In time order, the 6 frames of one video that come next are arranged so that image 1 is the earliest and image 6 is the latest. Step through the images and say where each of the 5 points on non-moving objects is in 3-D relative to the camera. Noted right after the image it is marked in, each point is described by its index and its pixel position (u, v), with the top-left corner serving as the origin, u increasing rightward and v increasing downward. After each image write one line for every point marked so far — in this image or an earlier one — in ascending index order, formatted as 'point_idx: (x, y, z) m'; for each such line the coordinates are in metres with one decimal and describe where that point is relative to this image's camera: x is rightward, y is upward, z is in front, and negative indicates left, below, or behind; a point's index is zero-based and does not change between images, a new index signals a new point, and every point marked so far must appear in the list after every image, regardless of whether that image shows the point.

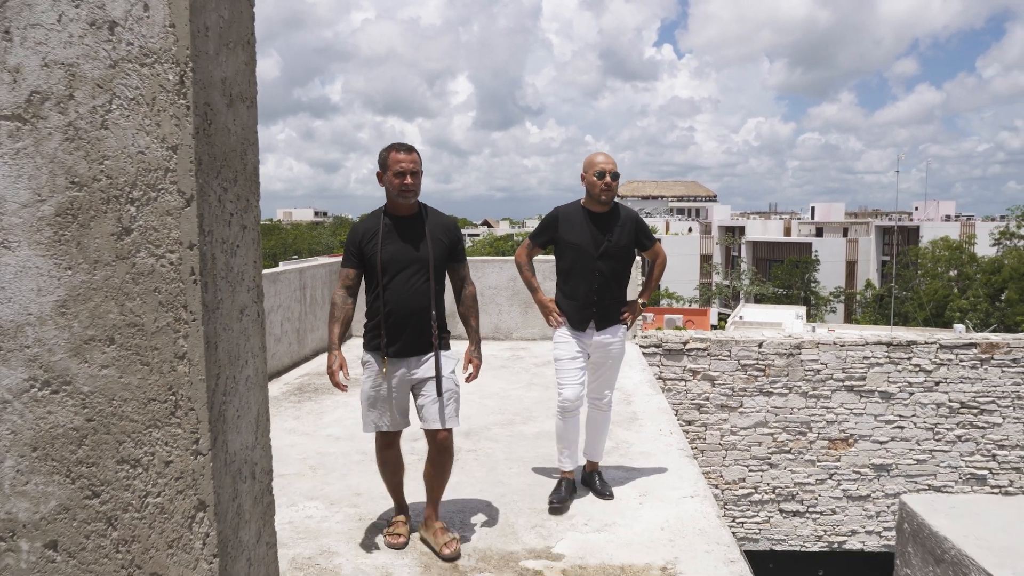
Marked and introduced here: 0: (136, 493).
0: (-0.5, -0.3, +1.1) m
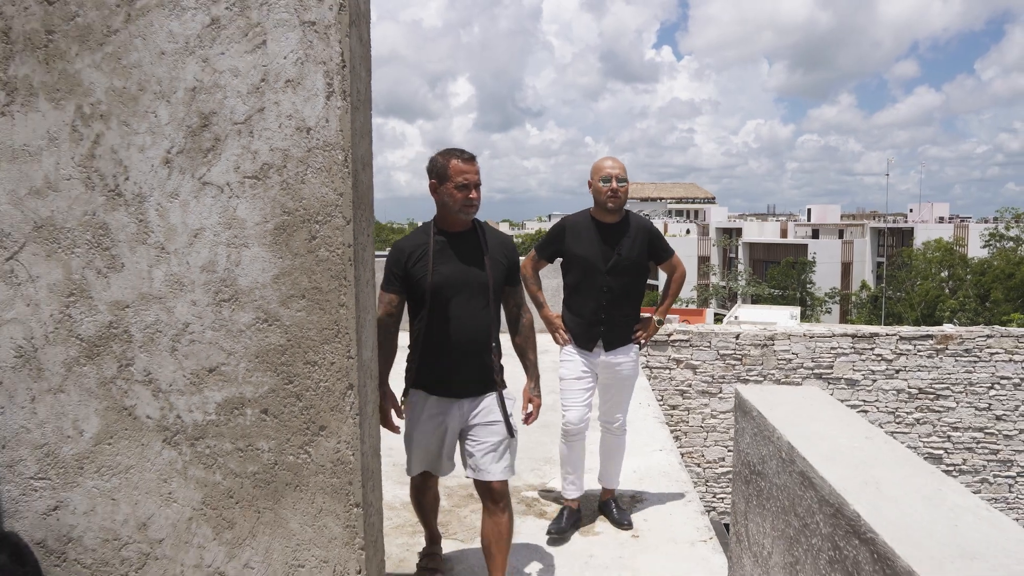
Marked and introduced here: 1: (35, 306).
0: (-0.5, -0.2, +2.0) m
1: (-1.2, 0.0, +2.1) m
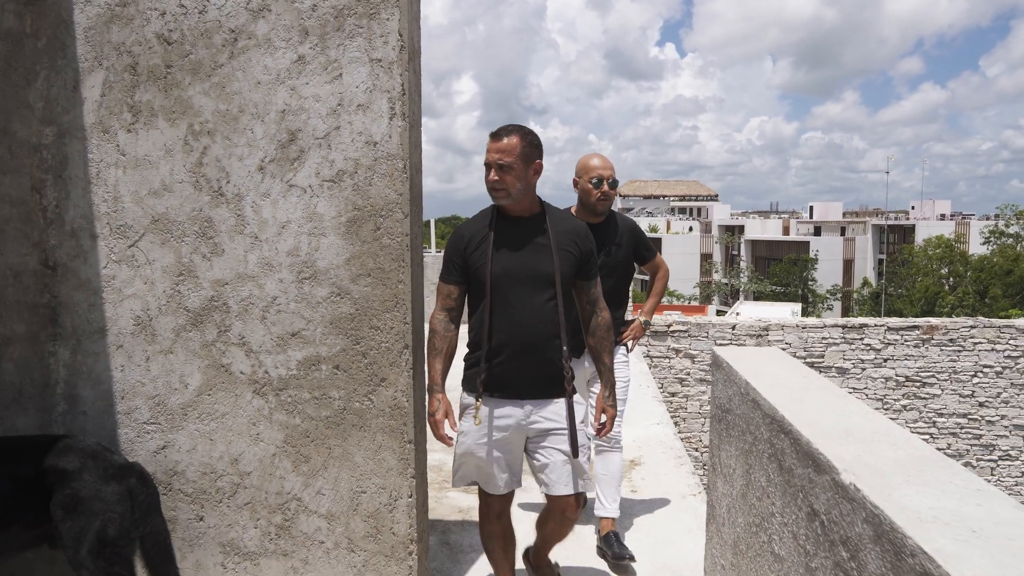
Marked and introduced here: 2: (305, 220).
0: (-0.4, -0.2, +2.5) m
1: (-1.2, 0.0, +2.6) m
2: (-0.6, +0.2, +2.5) m
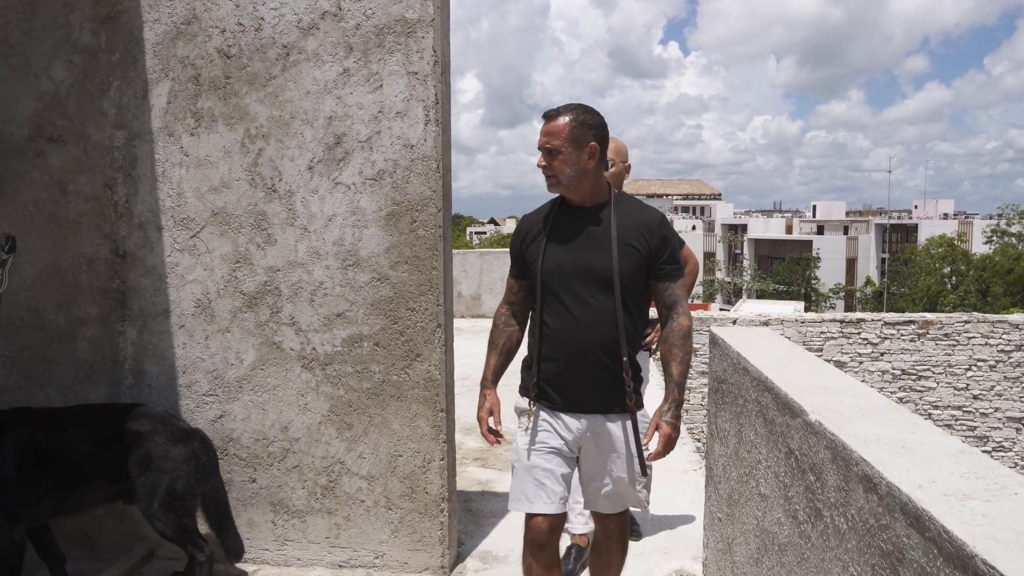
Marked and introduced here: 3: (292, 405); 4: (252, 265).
0: (-0.4, -0.1, +2.9) m
1: (-1.1, +0.1, +3.0) m
2: (-0.6, +0.3, +2.9) m
3: (-0.8, -0.4, +3.0) m
4: (-0.9, +0.1, +2.9) m
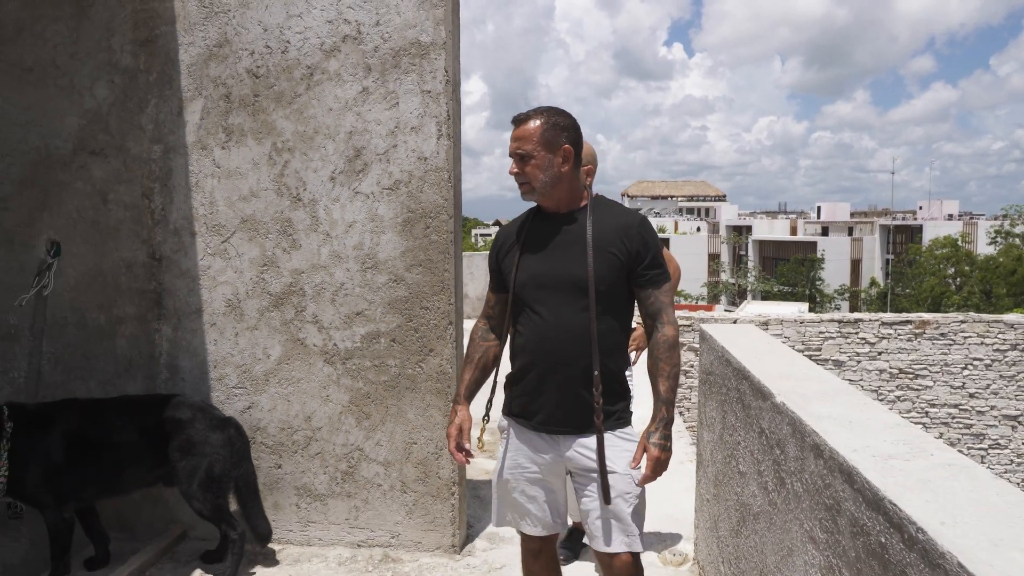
0: (-0.3, -0.1, +3.1) m
1: (-1.1, +0.1, +3.2) m
2: (-0.6, +0.3, +3.1) m
3: (-0.8, -0.4, +3.2) m
4: (-0.9, +0.1, +3.2) m
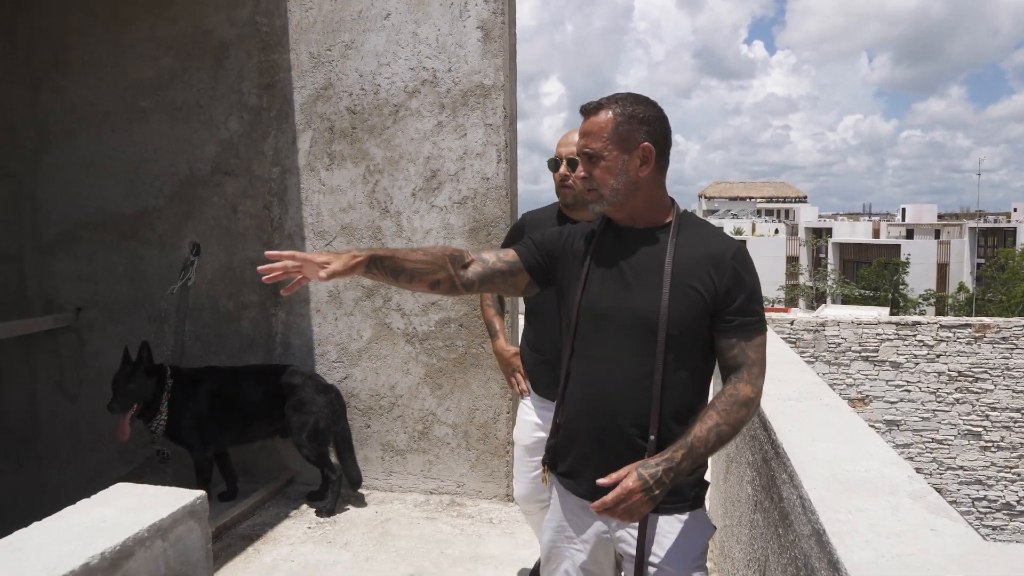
0: (-0.1, -0.1, +3.8) m
1: (-0.9, +0.1, +4.0) m
2: (-0.3, +0.3, +3.9) m
3: (-0.6, -0.4, +4.0) m
4: (-0.7, +0.1, +4.0) m
